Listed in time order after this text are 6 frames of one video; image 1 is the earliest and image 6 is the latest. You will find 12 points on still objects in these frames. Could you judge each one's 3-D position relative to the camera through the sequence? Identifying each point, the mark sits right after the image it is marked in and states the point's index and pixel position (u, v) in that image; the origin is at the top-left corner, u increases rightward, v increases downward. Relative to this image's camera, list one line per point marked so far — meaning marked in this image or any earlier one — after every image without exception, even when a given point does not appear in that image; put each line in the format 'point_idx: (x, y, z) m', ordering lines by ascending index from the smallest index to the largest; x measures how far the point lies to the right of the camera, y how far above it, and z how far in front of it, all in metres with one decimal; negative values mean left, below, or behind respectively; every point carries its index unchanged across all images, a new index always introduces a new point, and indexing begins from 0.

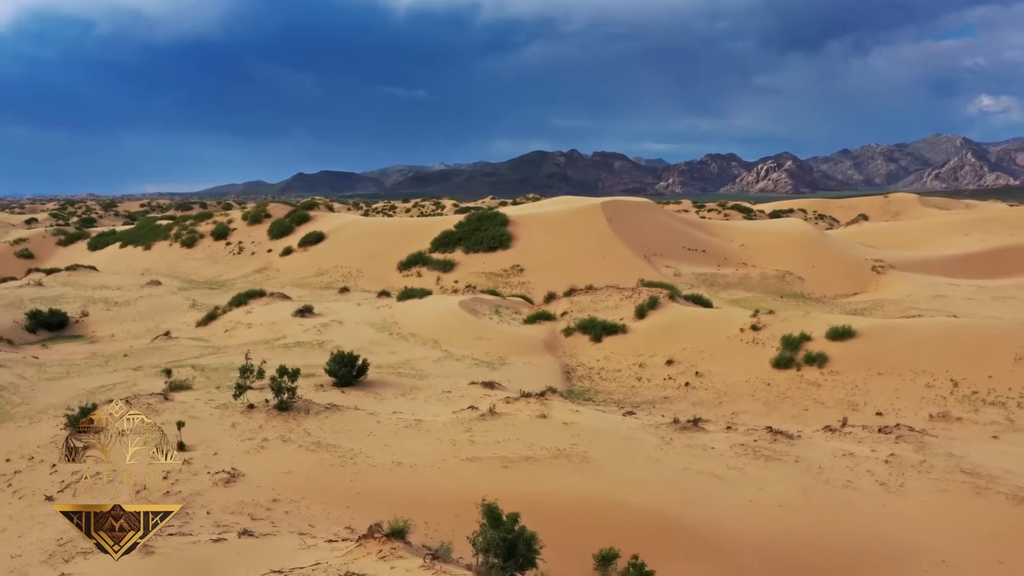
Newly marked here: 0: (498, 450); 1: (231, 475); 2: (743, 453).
0: (-0.1, -1.9, +6.8) m
1: (-3.1, -2.1, +6.5) m
2: (+2.8, -2.0, +7.0) m
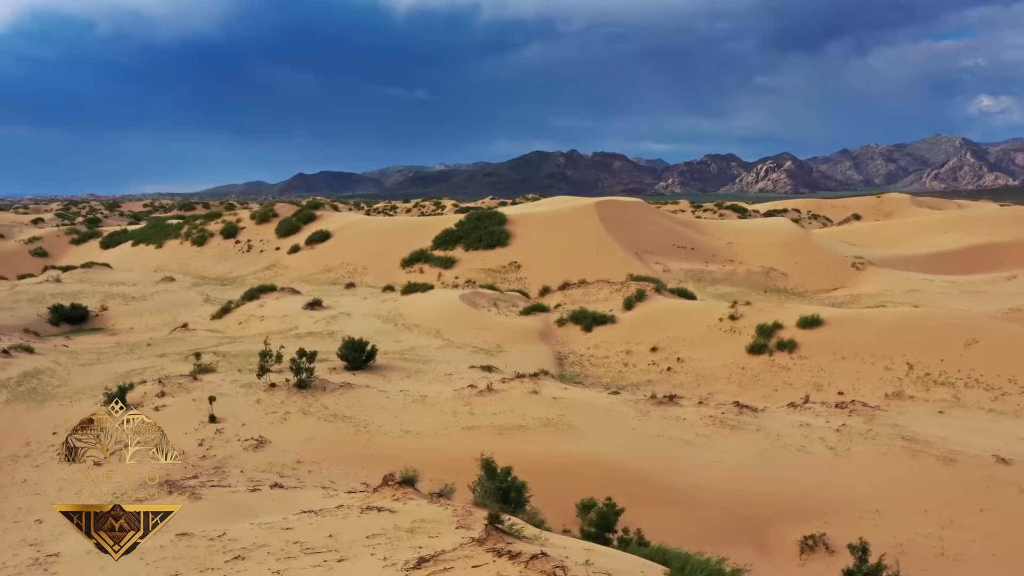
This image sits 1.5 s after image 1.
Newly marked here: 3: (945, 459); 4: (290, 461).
0: (-0.2, -1.7, +7.7) m
1: (-3.2, -1.9, +7.3) m
2: (+2.7, -1.8, +7.9) m
3: (+5.2, -2.0, +7.0) m
4: (-2.6, -2.1, +6.8) m
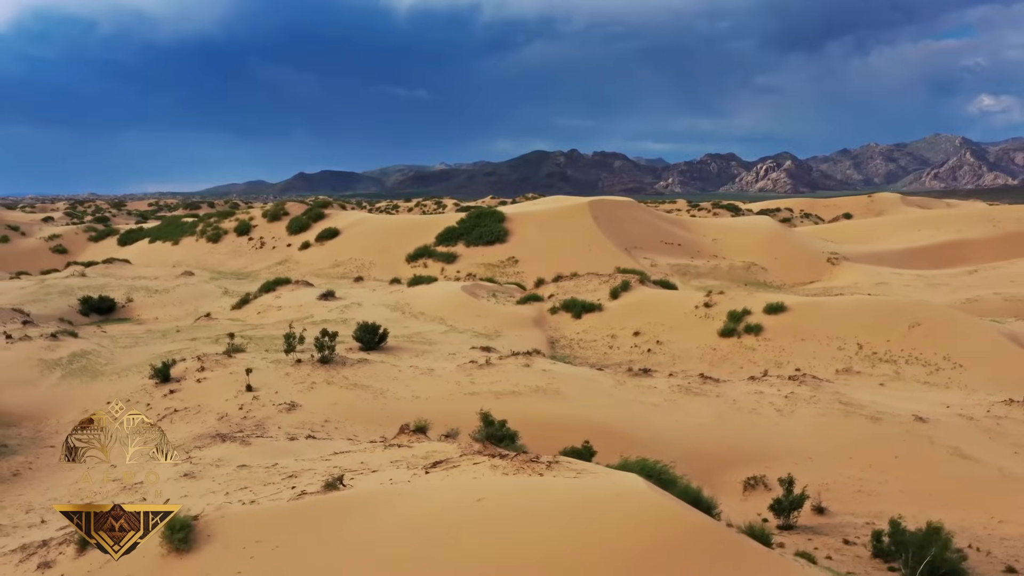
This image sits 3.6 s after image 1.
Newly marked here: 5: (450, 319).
0: (-0.3, -1.5, +8.9) m
1: (-3.3, -1.7, +8.6) m
2: (+2.6, -1.6, +9.1) m
3: (+5.1, -1.8, +8.2) m
4: (-2.7, -1.9, +8.1) m
5: (-1.5, -0.7, +13.7) m
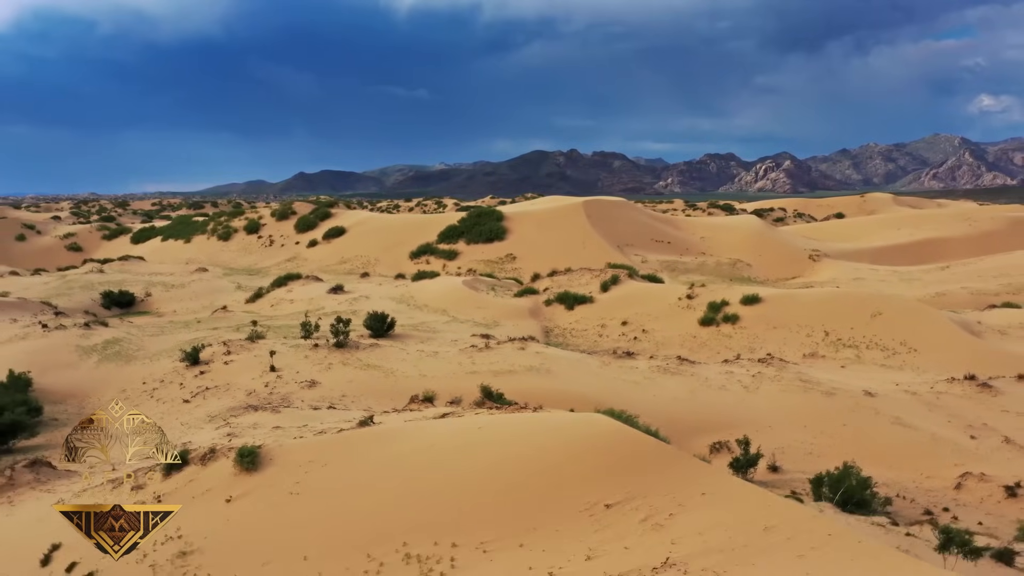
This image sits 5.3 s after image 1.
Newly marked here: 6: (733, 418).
0: (-0.3, -1.4, +10.0) m
1: (-3.3, -1.6, +9.6) m
2: (+2.6, -1.5, +10.2) m
3: (+5.1, -1.7, +9.3) m
4: (-2.8, -1.7, +9.2) m
5: (-1.5, -0.6, +14.7) m
6: (+3.3, -1.9, +8.6) m
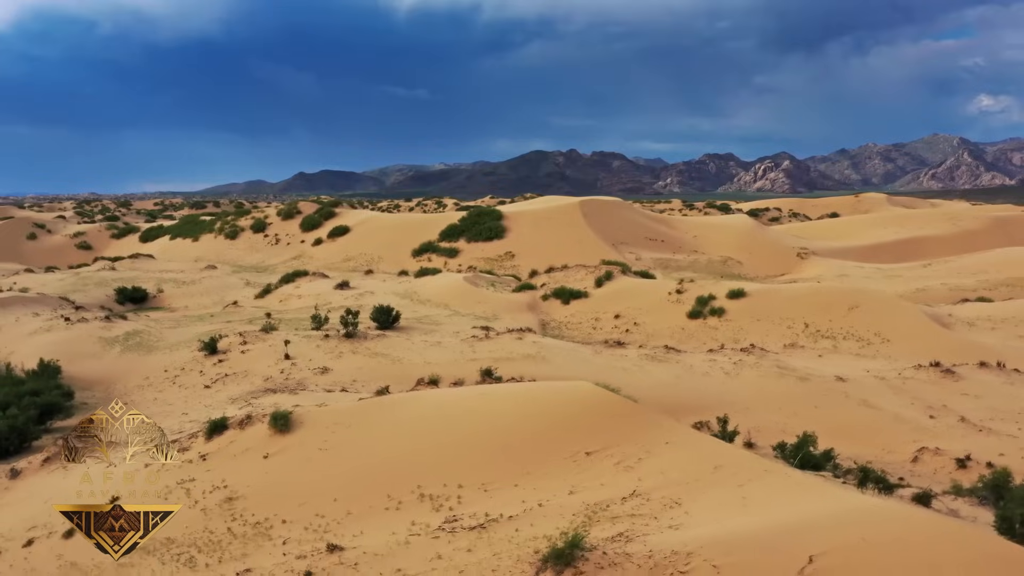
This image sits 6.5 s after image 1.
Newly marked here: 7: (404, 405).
0: (-0.4, -1.2, +10.7) m
1: (-3.4, -1.5, +10.4) m
2: (+2.5, -1.3, +10.9) m
3: (+5.0, -1.6, +10.0) m
4: (-2.8, -1.6, +9.9) m
5: (-1.6, -0.5, +15.4) m
6: (+3.3, -1.8, +9.4) m
7: (-1.1, -1.2, +5.6) m
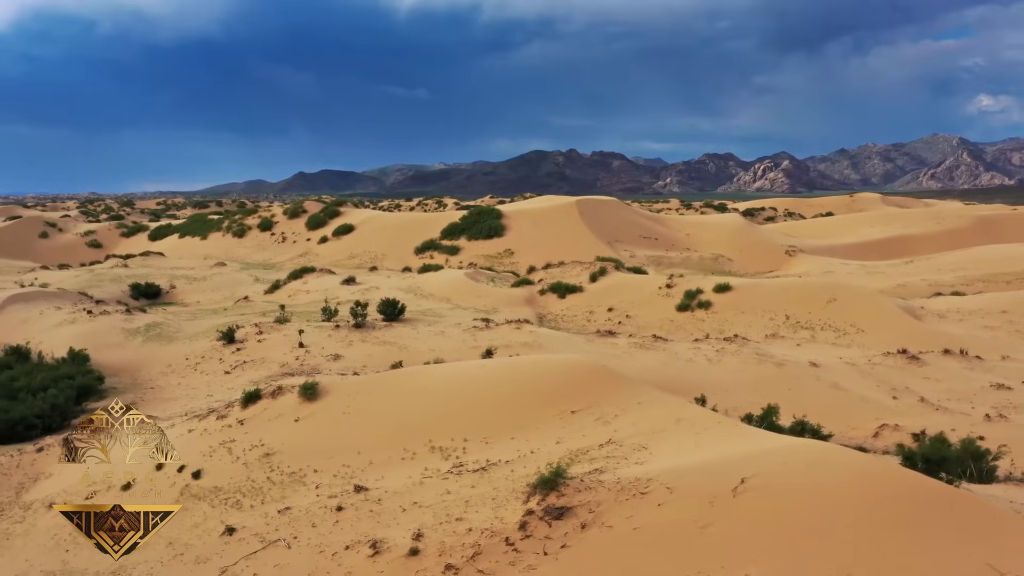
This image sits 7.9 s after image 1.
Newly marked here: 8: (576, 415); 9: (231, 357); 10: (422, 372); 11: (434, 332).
0: (-0.4, -1.1, +11.5) m
1: (-3.4, -1.3, +11.2) m
2: (+2.5, -1.2, +11.7) m
3: (+5.0, -1.4, +10.8) m
4: (-2.8, -1.4, +10.7) m
5: (-1.6, -0.3, +16.3) m
6: (+3.2, -1.7, +10.2) m
7: (-1.1, -1.0, +6.5) m
8: (+0.6, -1.2, +5.4) m
9: (-5.7, -1.4, +11.8) m
10: (-1.0, -1.0, +6.6) m
11: (-1.7, -1.0, +12.6) m
